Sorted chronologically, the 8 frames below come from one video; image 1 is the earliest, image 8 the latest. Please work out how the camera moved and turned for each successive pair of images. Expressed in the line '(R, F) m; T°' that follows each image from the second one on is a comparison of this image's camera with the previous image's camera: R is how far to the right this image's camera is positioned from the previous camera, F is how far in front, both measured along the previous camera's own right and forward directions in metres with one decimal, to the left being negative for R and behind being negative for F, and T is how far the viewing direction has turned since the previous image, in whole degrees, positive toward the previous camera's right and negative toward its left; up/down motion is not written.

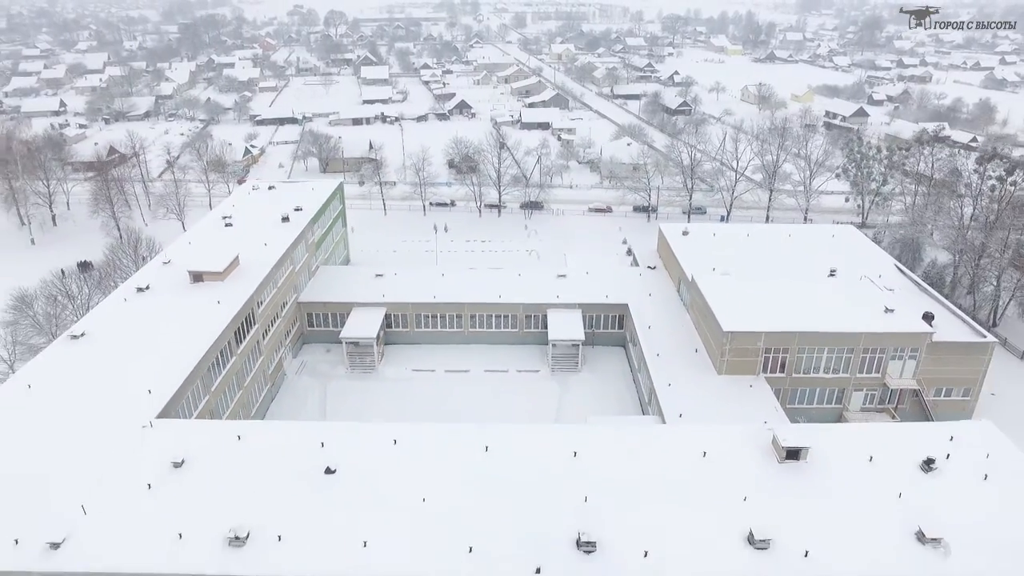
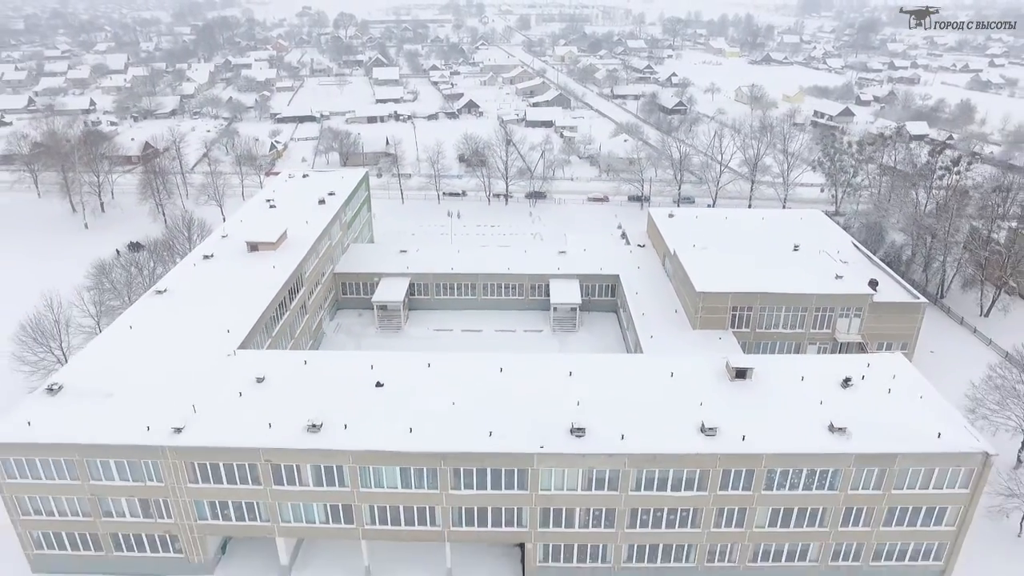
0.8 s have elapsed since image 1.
(-0.2, -5.5) m; 0°
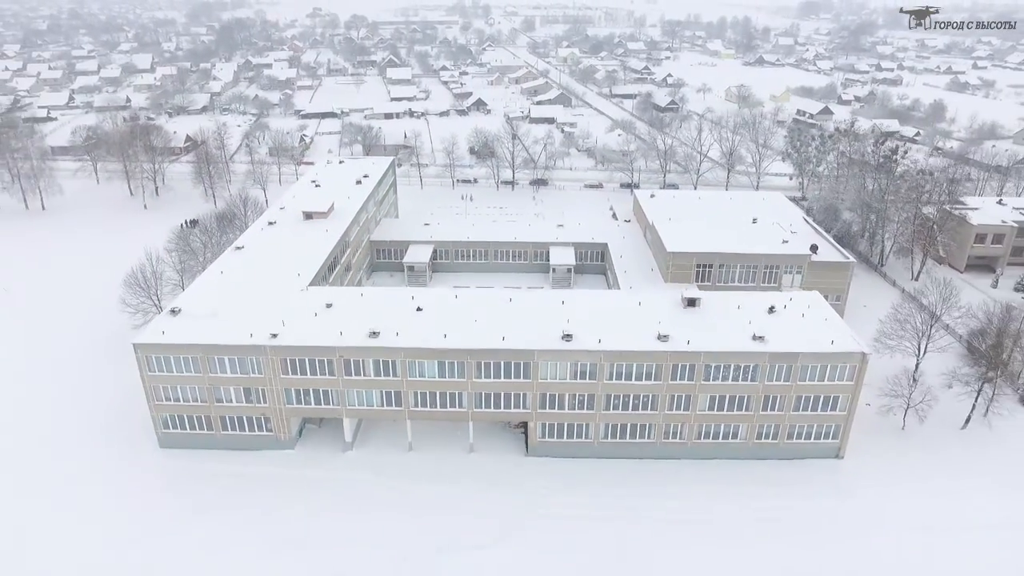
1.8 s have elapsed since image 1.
(-0.2, -8.1) m; 0°
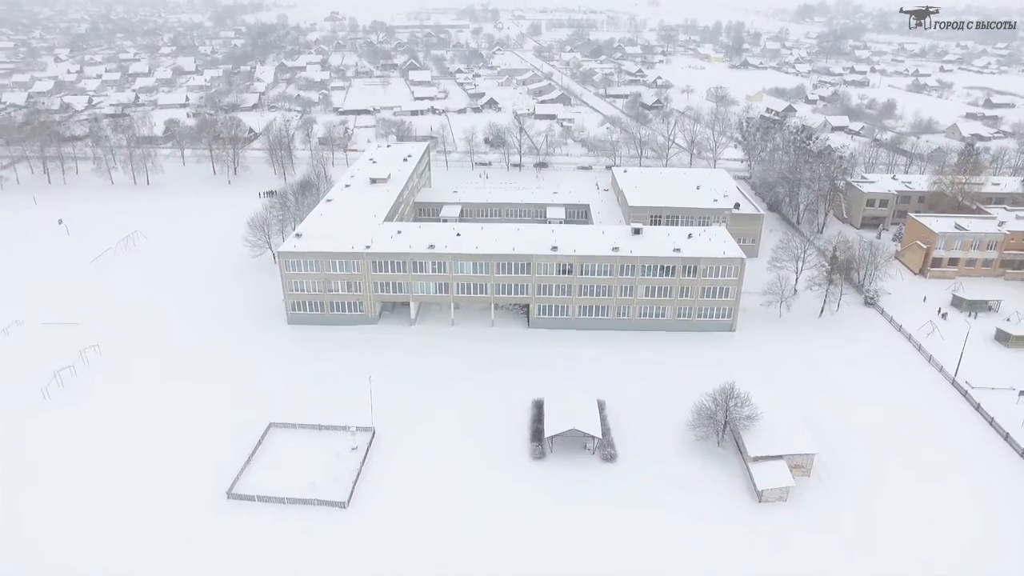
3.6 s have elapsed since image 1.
(0.0, -17.1) m; 0°
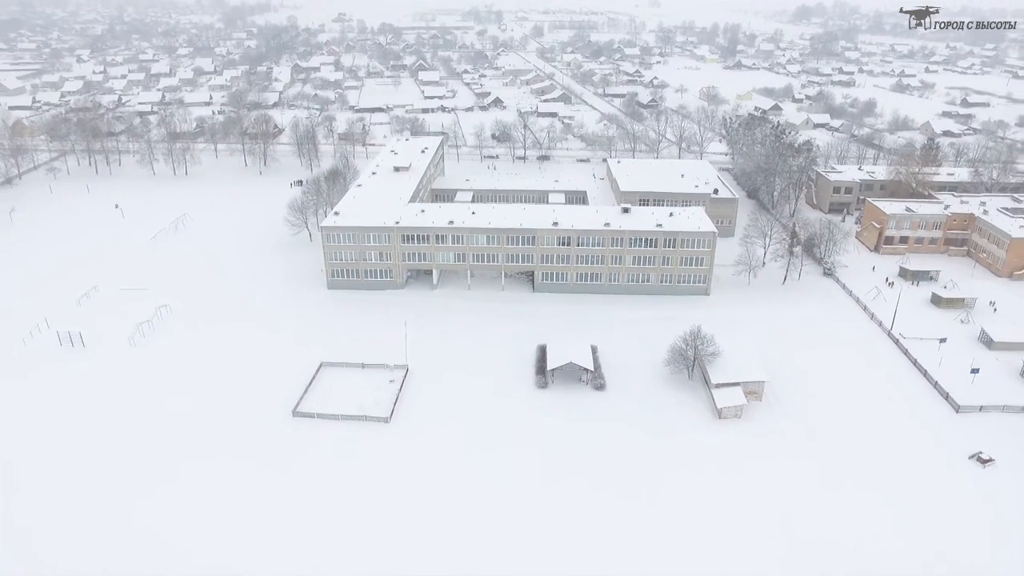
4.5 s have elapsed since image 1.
(-0.4, -8.4) m; 0°
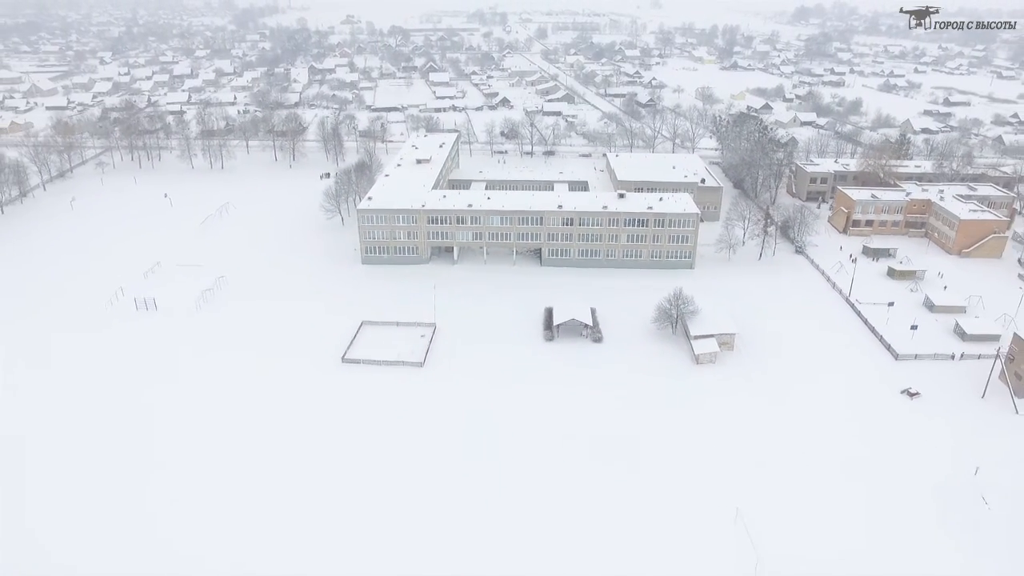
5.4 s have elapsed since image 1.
(-0.6, -8.5) m; 0°
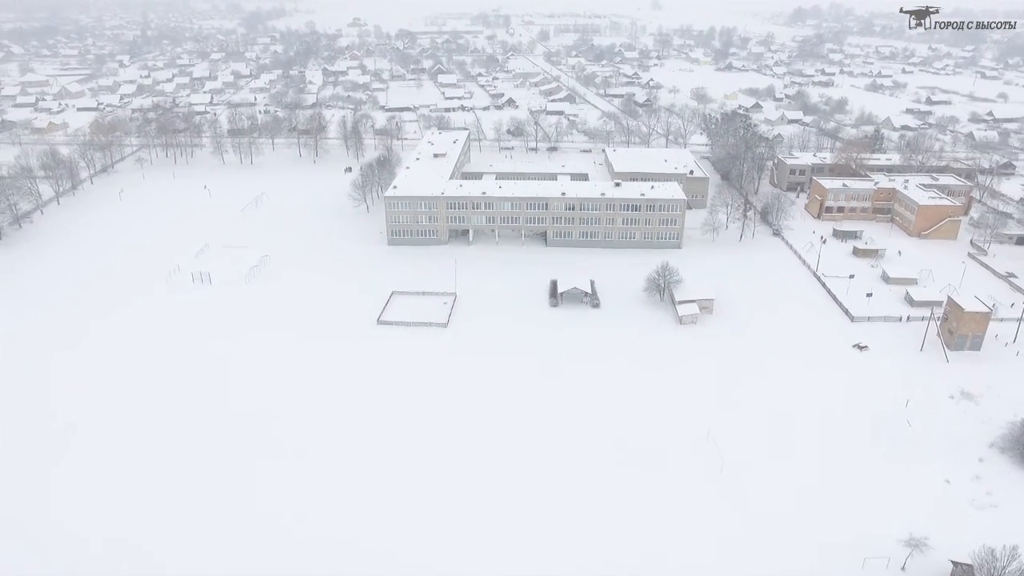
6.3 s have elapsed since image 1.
(-0.7, -8.5) m; 0°
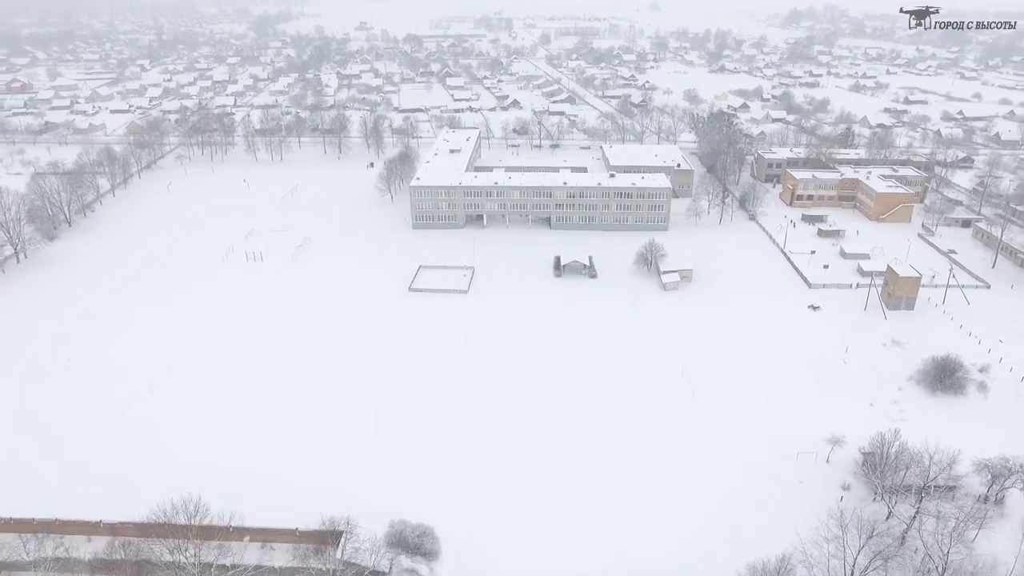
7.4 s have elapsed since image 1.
(-0.8, -10.9) m; 0°
